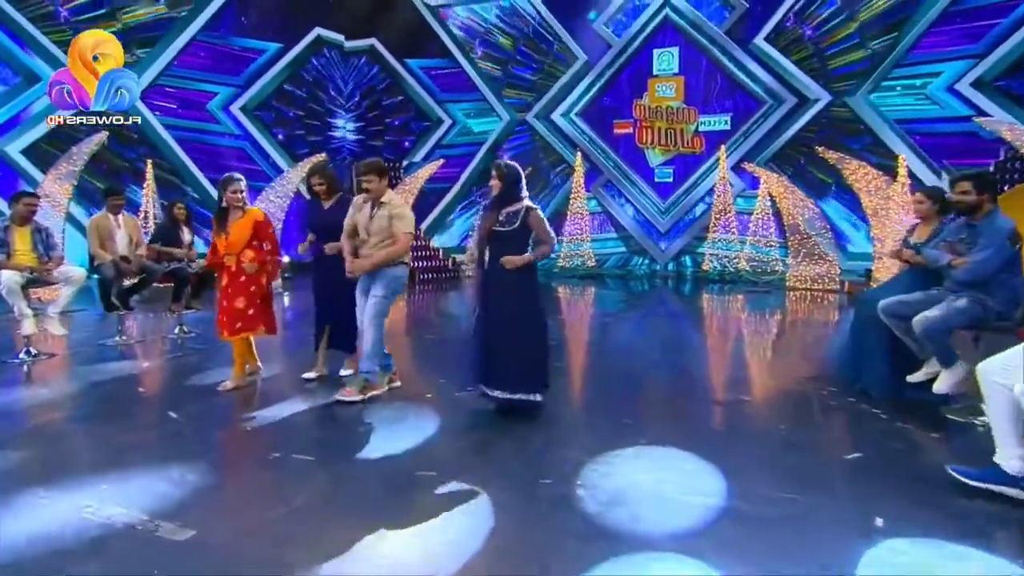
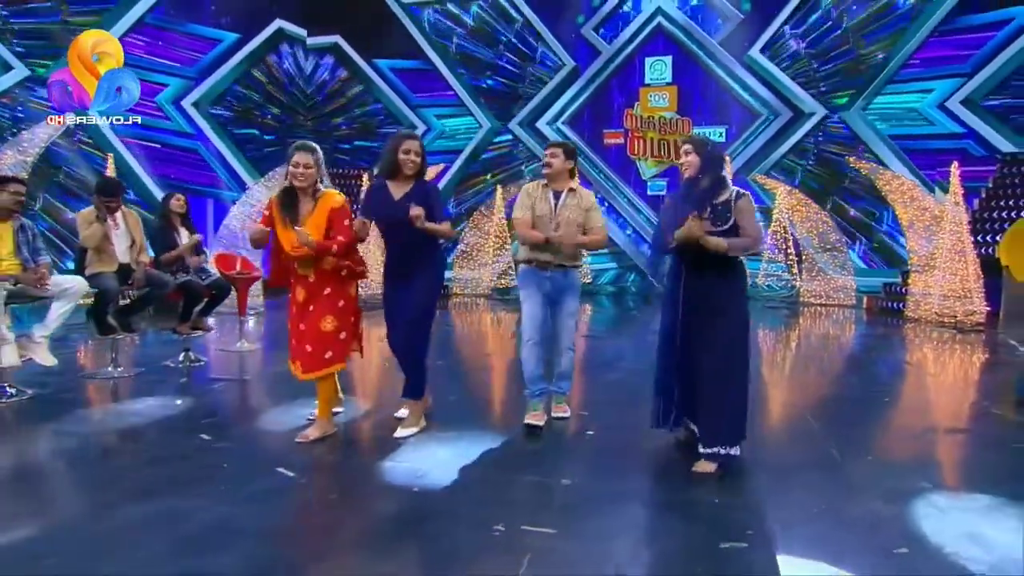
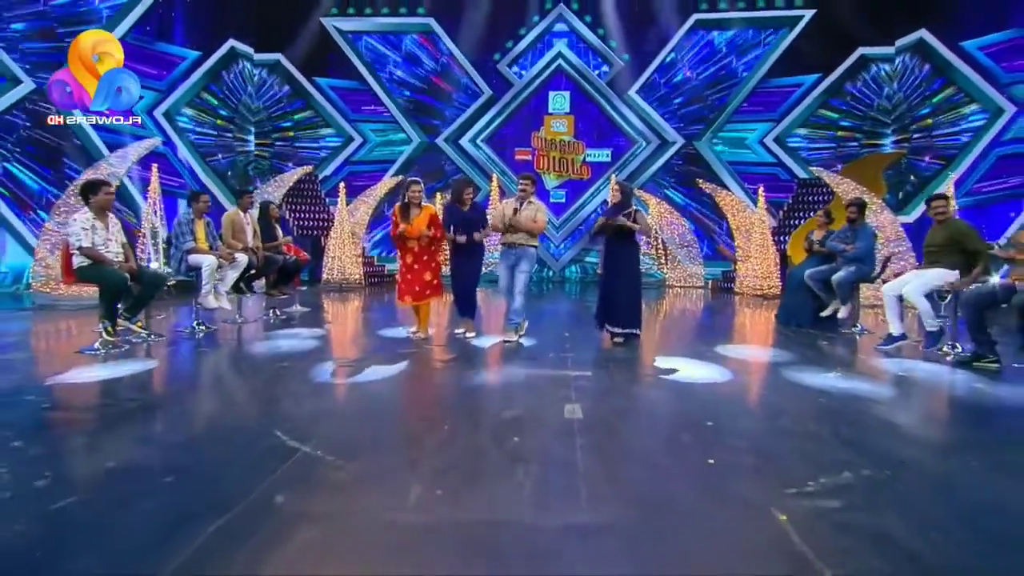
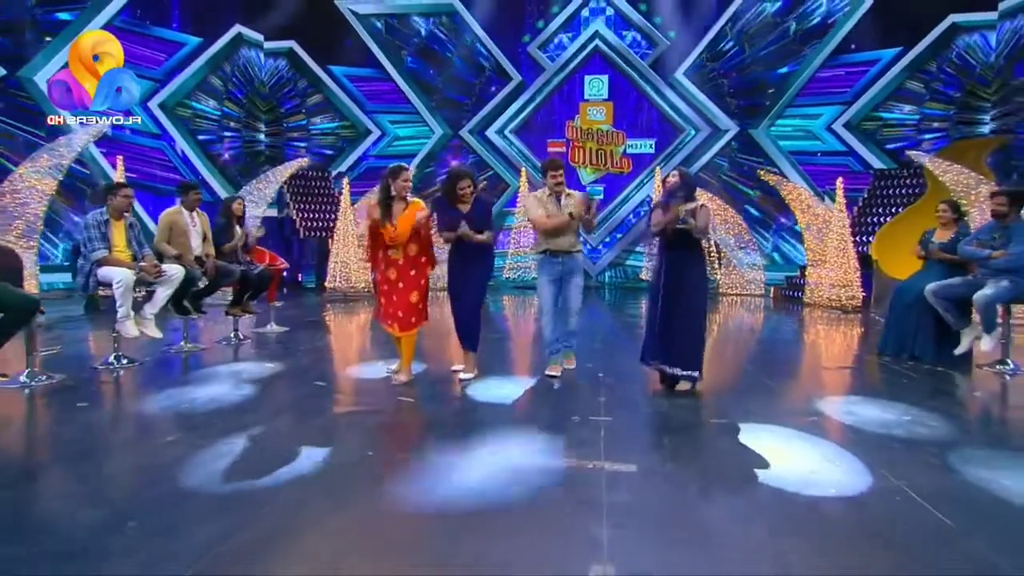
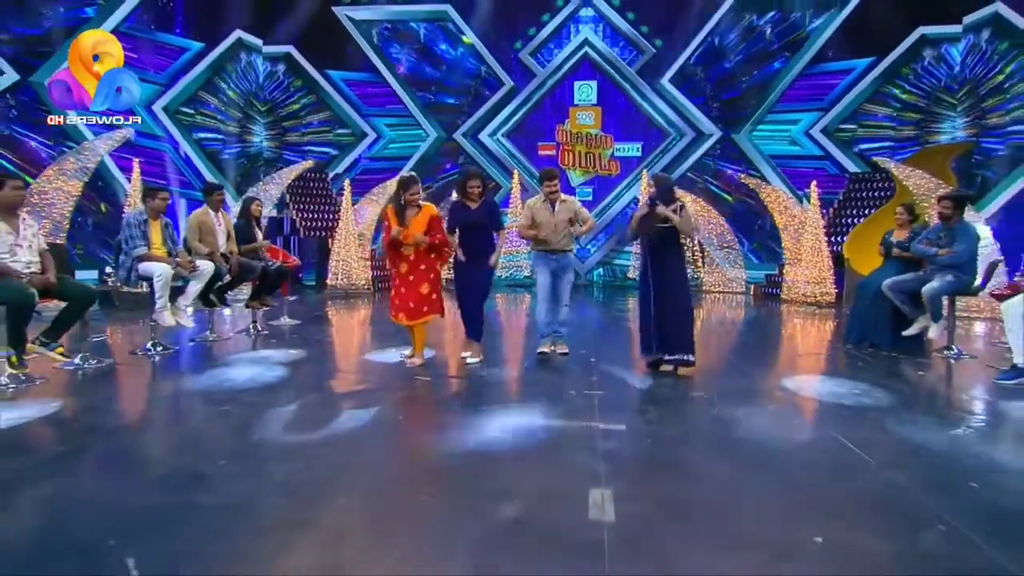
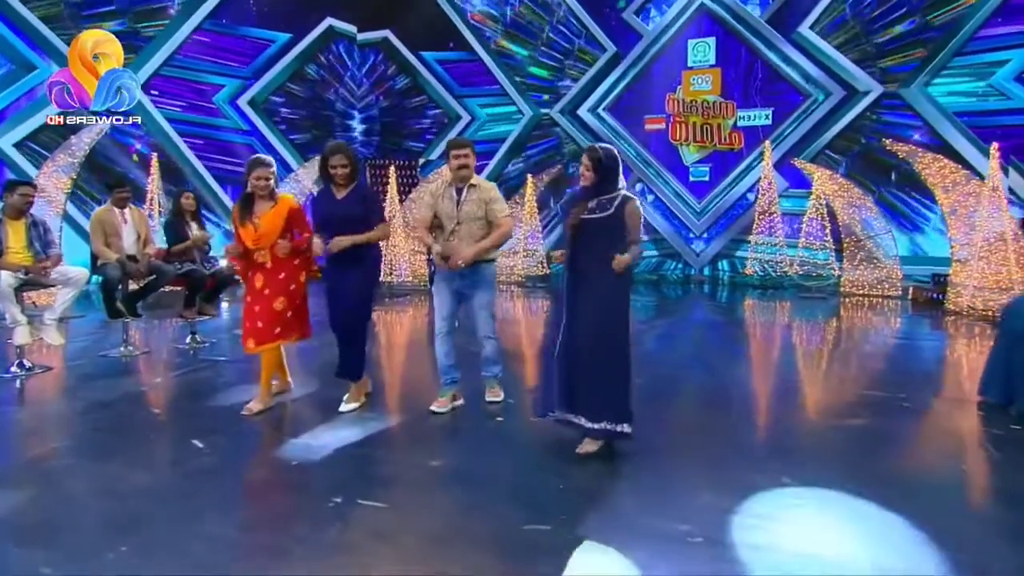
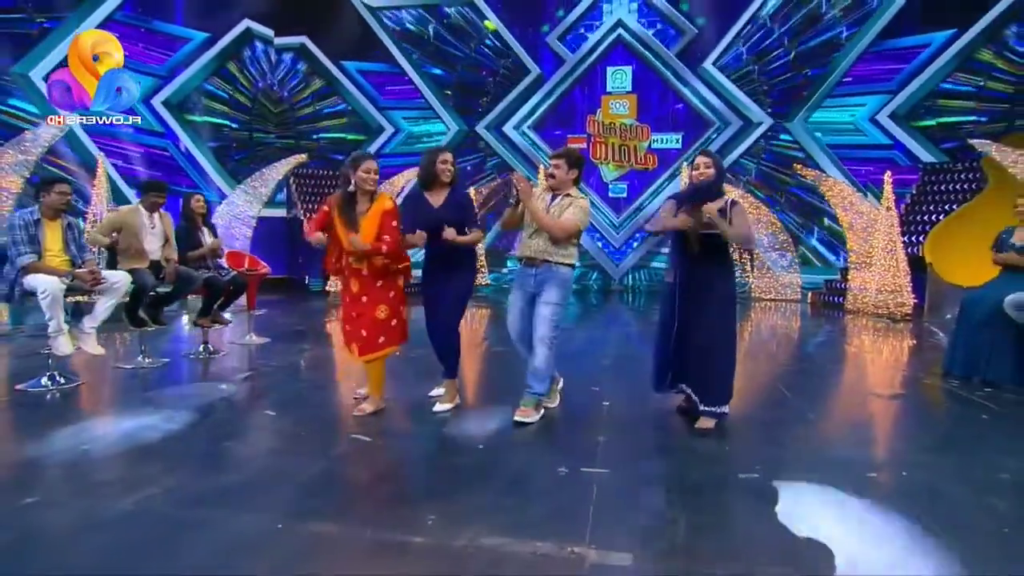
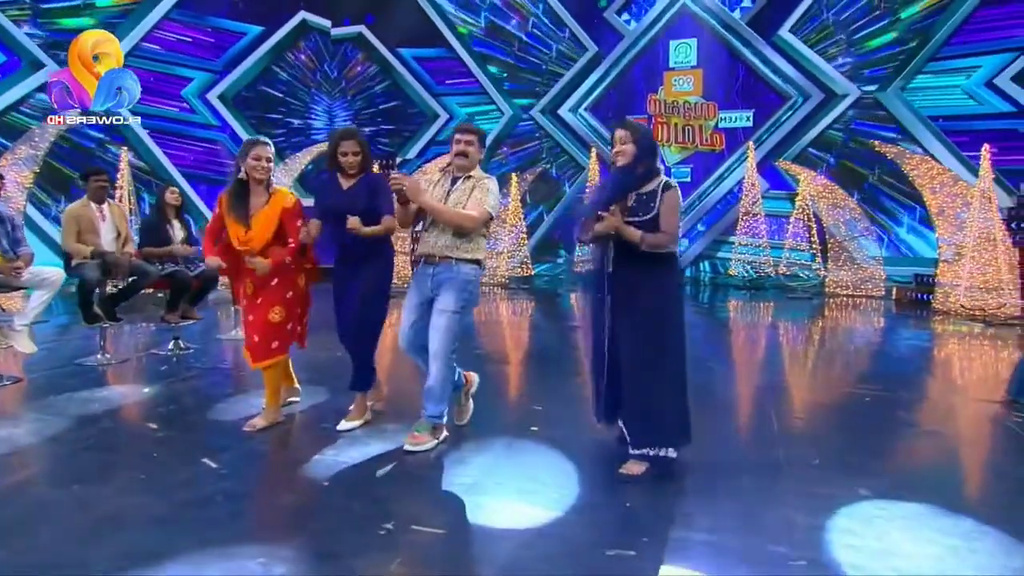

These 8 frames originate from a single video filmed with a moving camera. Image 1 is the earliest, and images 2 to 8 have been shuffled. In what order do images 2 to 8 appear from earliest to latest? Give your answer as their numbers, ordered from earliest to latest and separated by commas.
6, 8, 2, 7, 4, 5, 3
